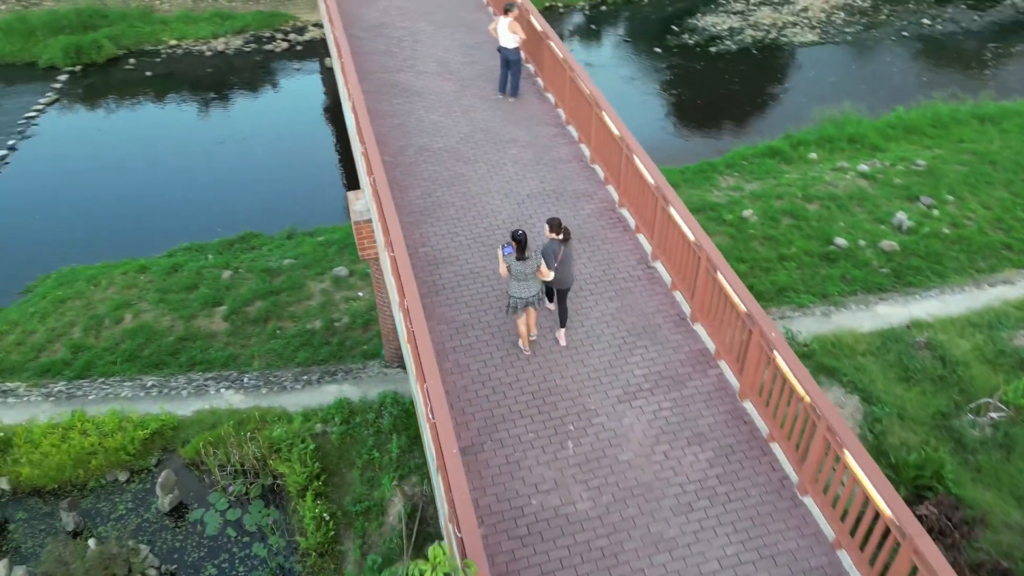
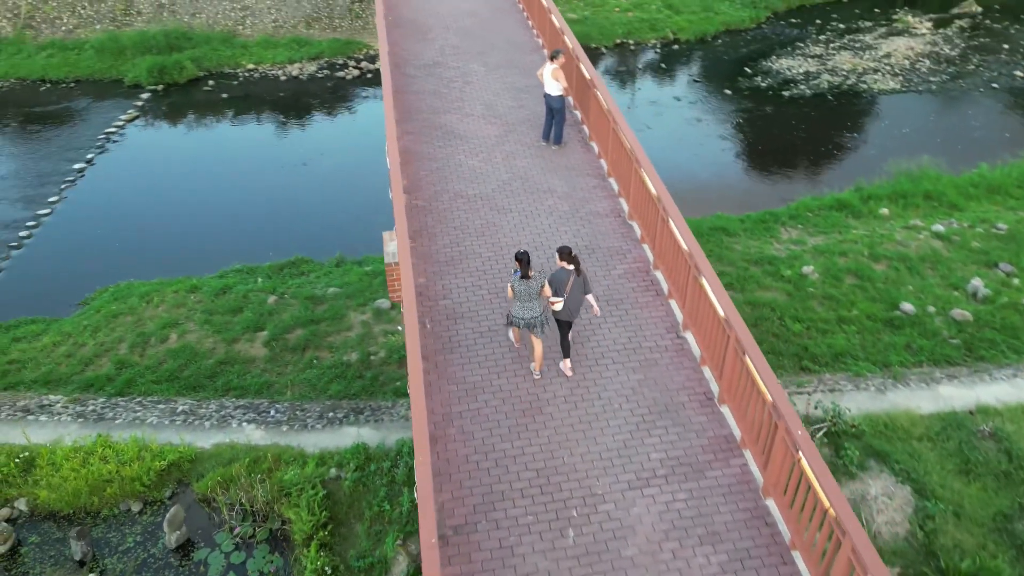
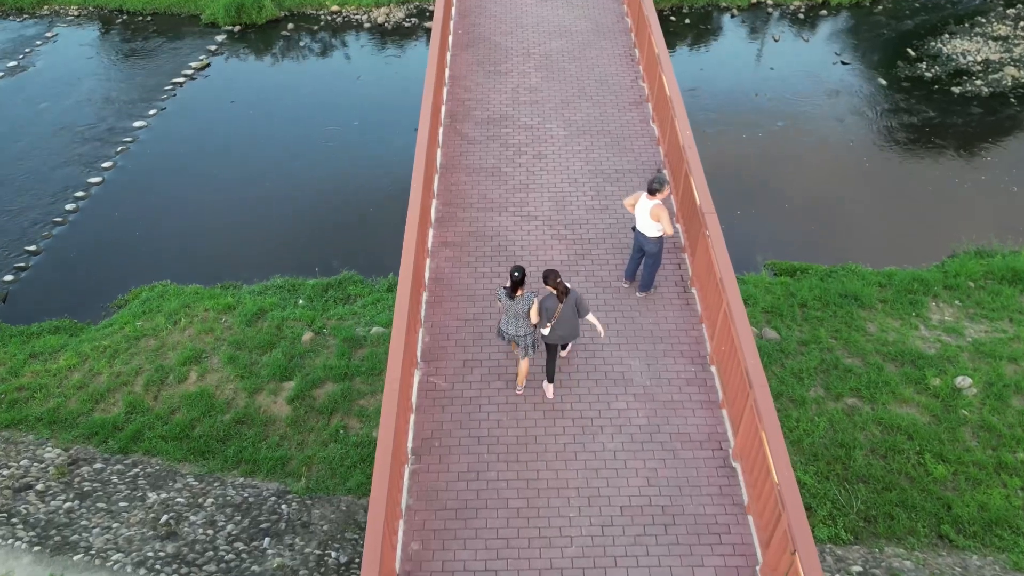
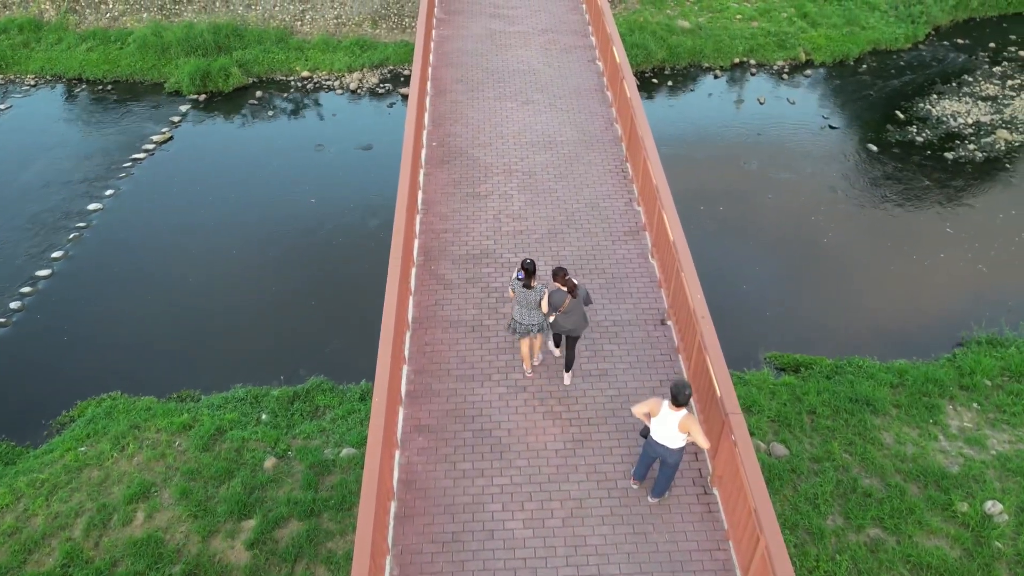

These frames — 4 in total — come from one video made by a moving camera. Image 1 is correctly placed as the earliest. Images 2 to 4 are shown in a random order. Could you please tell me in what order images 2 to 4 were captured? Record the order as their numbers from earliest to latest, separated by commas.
2, 3, 4
